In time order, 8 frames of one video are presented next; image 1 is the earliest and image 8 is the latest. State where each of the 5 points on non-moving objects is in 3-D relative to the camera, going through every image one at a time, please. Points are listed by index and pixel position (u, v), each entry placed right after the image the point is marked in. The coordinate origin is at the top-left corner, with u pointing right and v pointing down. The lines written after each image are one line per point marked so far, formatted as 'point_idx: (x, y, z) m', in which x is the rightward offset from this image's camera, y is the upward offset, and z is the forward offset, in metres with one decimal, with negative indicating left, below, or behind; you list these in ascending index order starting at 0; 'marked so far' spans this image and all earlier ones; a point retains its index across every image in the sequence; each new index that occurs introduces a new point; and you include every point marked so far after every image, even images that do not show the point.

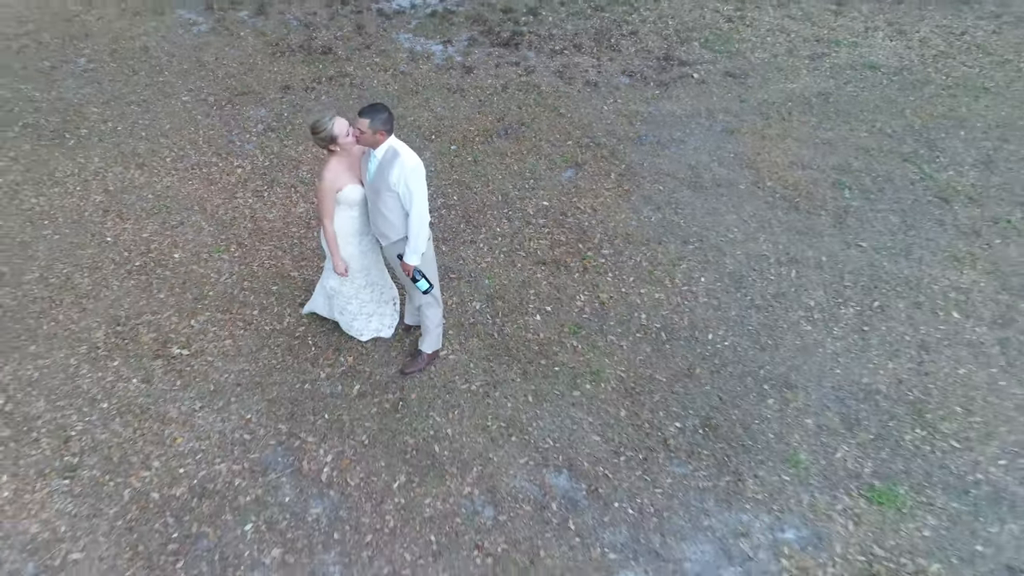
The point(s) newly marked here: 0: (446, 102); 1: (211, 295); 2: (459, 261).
0: (-0.5, +1.5, +5.7) m
1: (-1.7, 0.0, +4.0) m
2: (-0.3, +0.2, +4.2) m
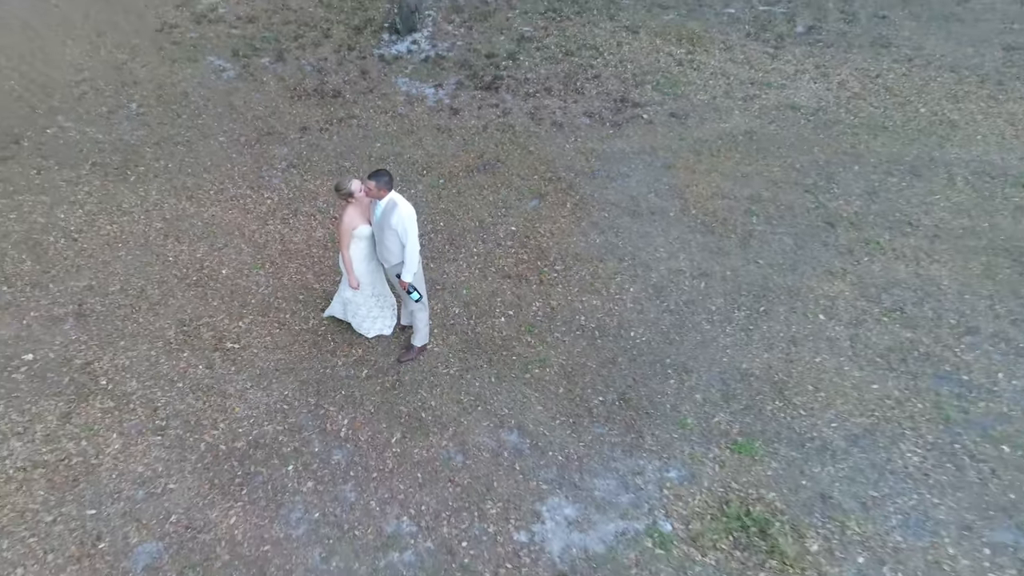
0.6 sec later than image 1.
0: (-0.7, +1.5, +6.9) m
1: (-1.9, -0.1, +5.2) m
2: (-0.5, +0.1, +5.4) m
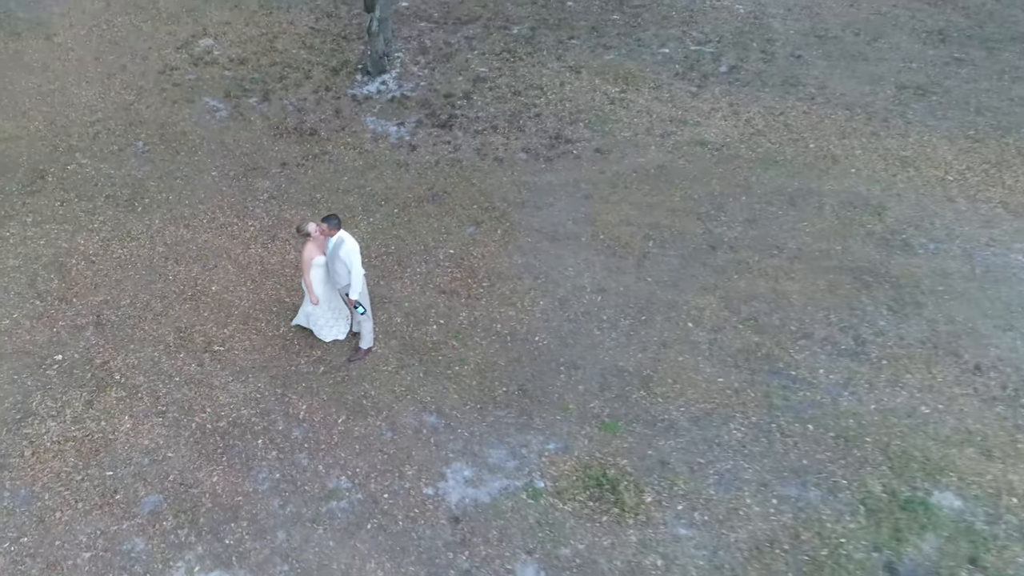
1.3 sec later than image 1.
0: (-1.4, +1.3, +8.2) m
1: (-2.5, -0.2, +6.5) m
2: (-1.2, 0.0, +6.7) m
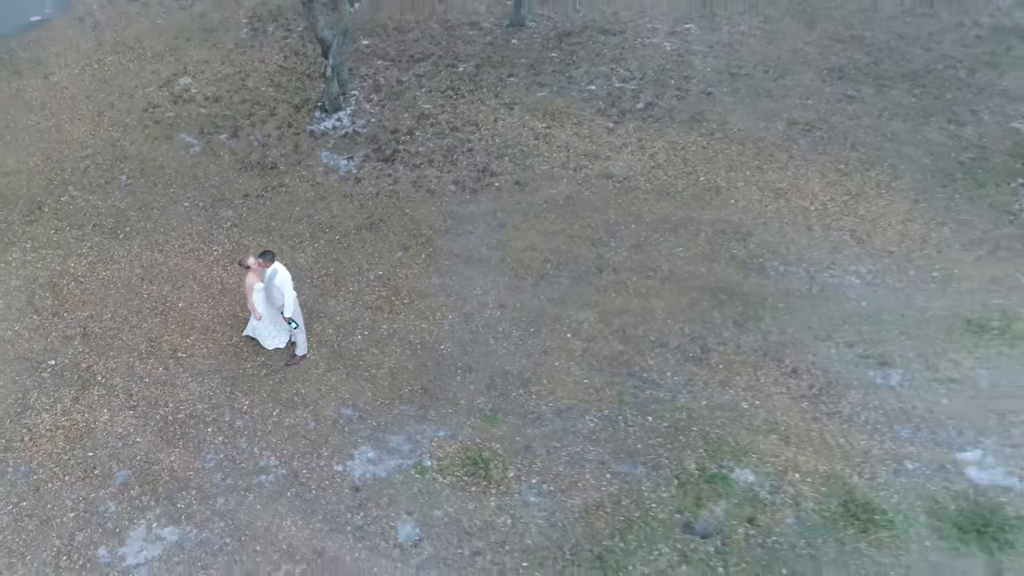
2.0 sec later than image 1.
0: (-2.3, +1.1, +9.6) m
1: (-3.5, -0.4, +7.9) m
2: (-2.1, -0.2, +8.1) m
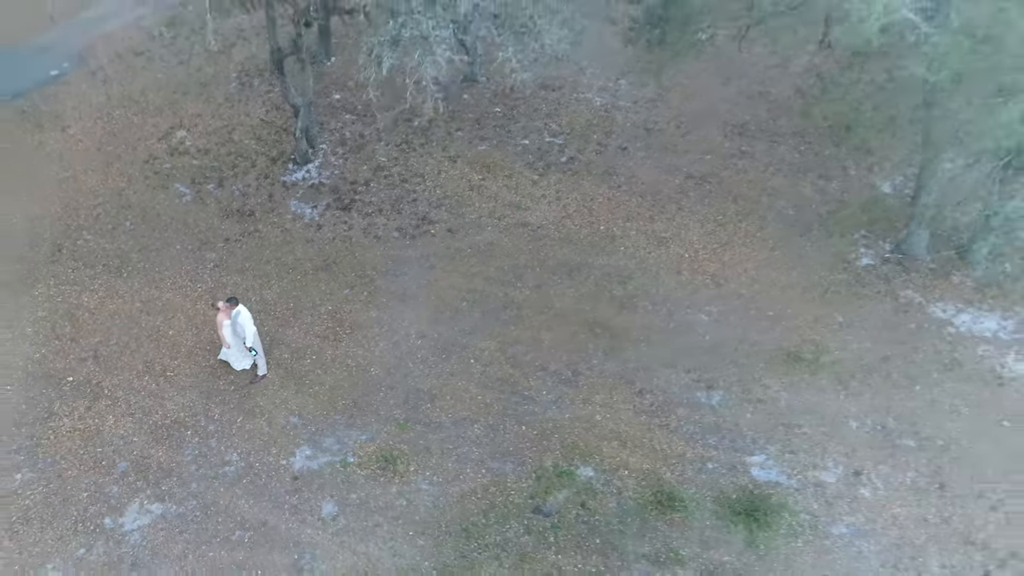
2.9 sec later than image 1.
0: (-3.5, +0.7, +11.8) m
1: (-4.7, -0.9, +10.1) m
2: (-3.3, -0.7, +10.3) m
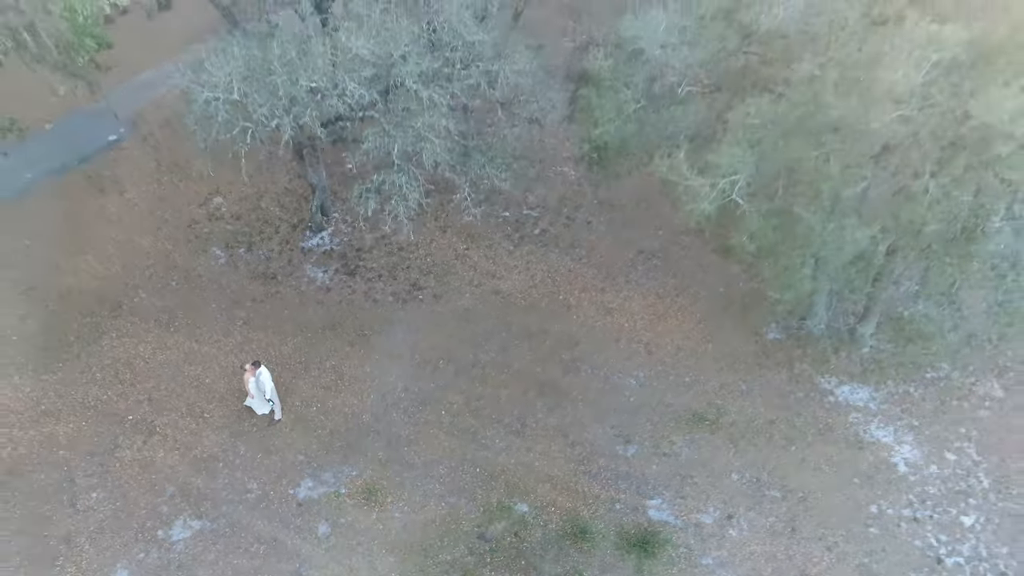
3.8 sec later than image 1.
0: (-4.1, -0.4, +14.5) m
1: (-5.4, -2.0, +12.8) m
2: (-4.0, -1.8, +13.0) m
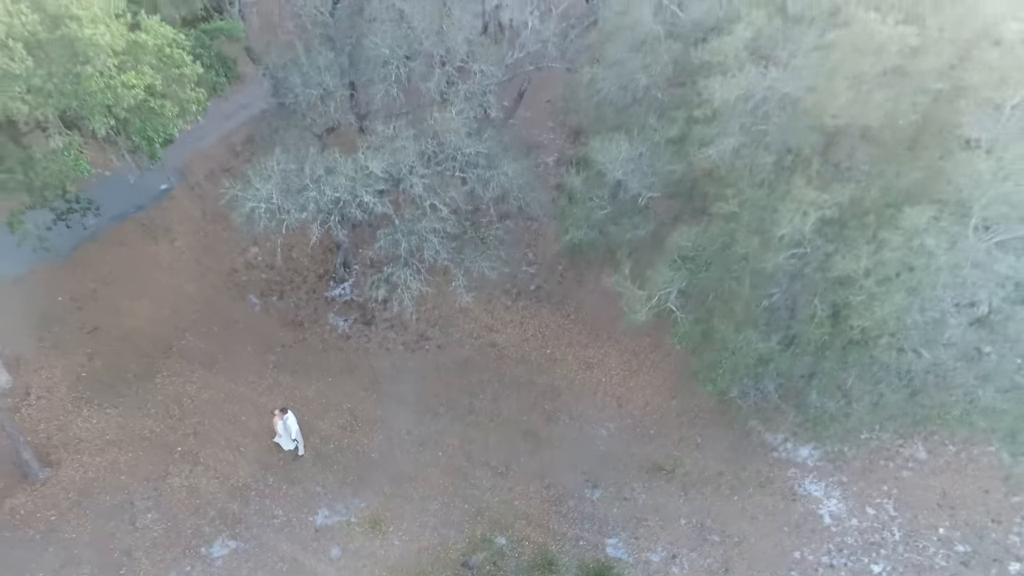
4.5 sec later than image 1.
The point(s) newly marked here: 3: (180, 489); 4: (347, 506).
0: (-4.2, -1.6, +16.7) m
1: (-5.6, -3.1, +15.1) m
2: (-4.2, -3.0, +15.3) m
3: (-6.6, -4.0, +14.0) m
4: (-3.2, -4.3, +13.7) m
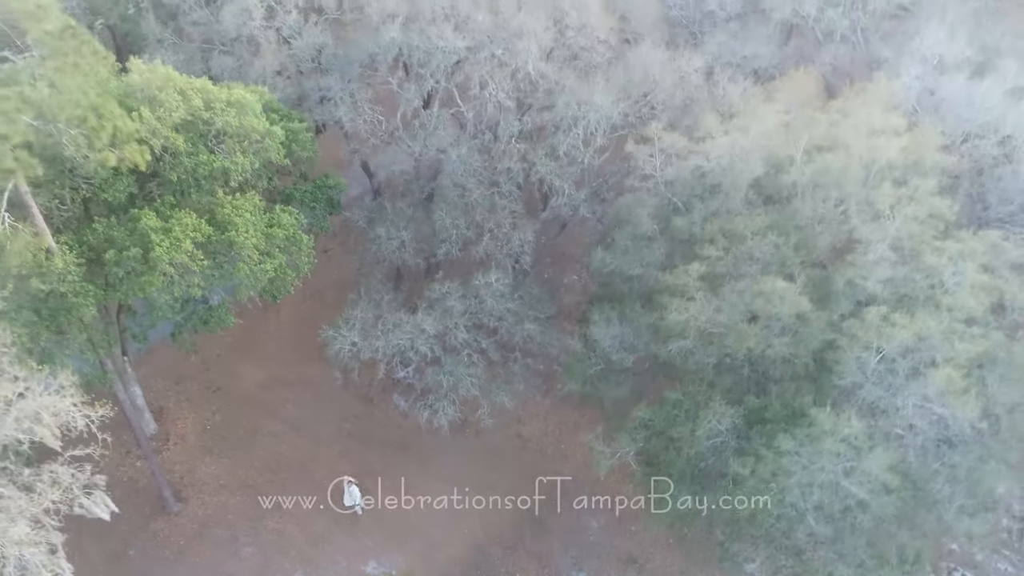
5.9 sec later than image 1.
0: (-3.5, -4.3, +21.2) m
1: (-5.2, -5.7, +19.8) m
2: (-3.8, -5.7, +19.8) m
3: (-6.4, -6.5, +18.8) m
4: (-3.2, -7.1, +18.1) m
